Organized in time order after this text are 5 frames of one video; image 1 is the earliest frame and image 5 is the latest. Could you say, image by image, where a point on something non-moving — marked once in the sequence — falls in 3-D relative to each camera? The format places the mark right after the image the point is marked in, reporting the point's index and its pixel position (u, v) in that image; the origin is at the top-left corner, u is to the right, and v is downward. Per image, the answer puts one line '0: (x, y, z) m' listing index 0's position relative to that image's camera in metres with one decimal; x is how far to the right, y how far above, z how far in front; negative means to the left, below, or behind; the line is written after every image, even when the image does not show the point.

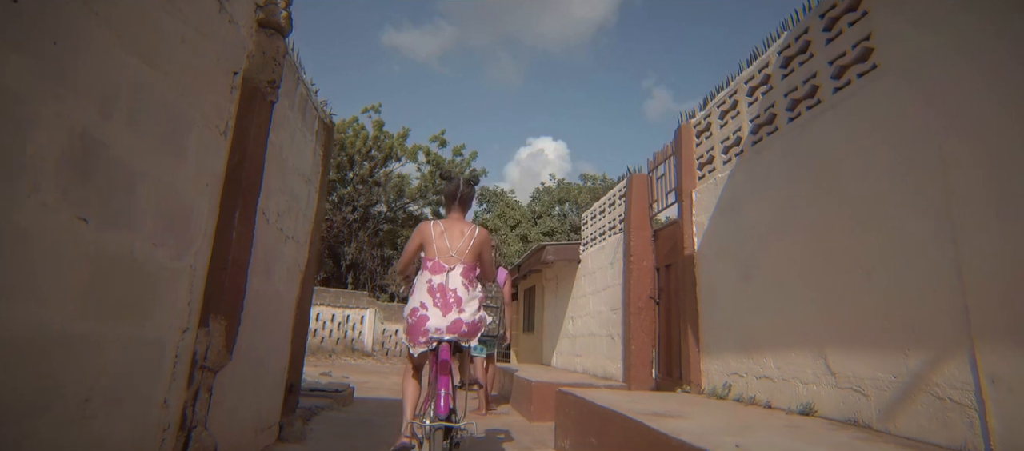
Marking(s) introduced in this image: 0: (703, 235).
0: (+1.6, -0.1, +4.3) m
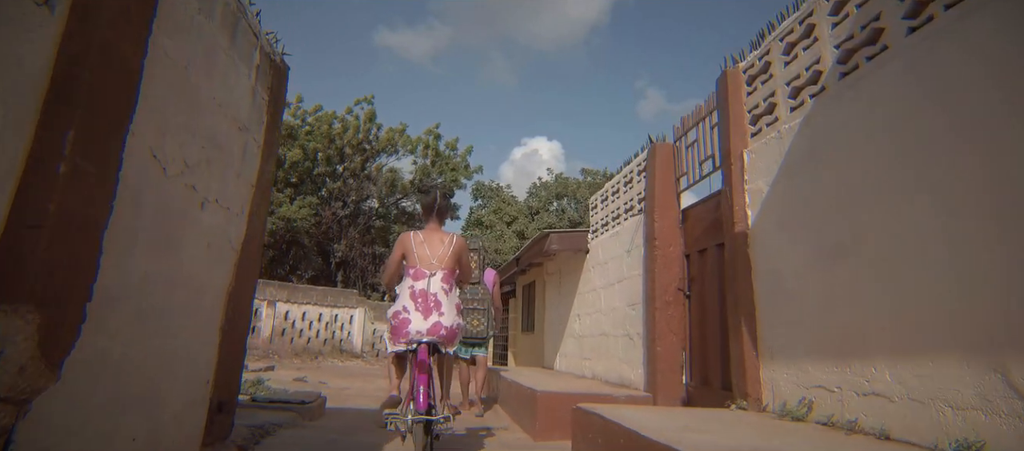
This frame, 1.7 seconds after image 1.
0: (+1.6, +0.1, +3.4) m
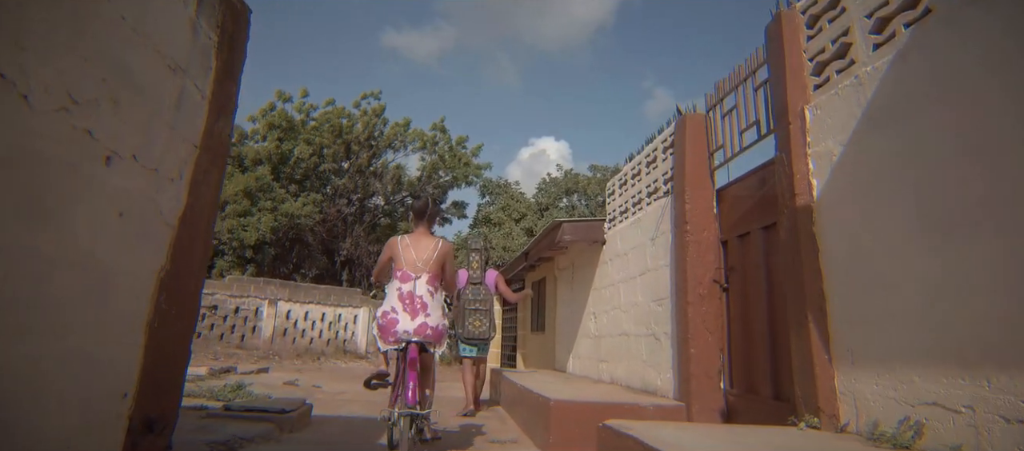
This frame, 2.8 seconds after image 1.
0: (+1.6, +0.3, +2.7) m
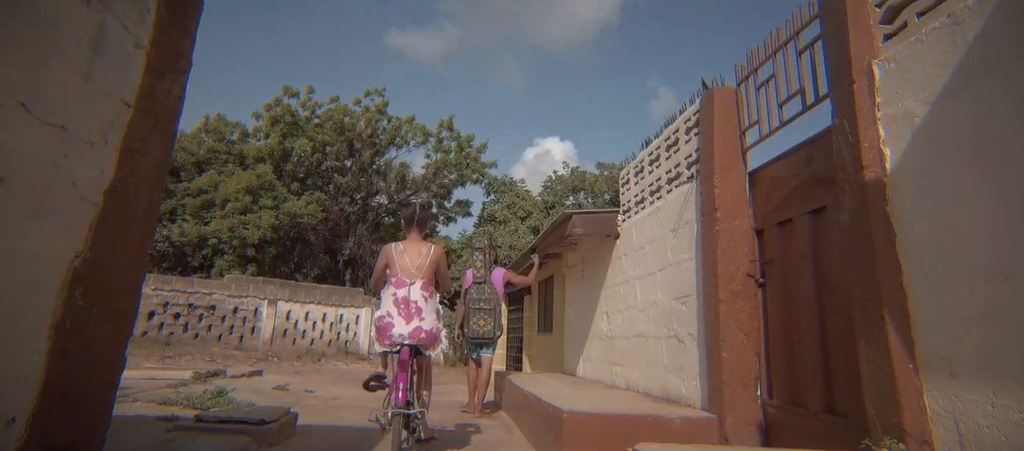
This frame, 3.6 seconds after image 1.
0: (+1.7, +0.4, +2.2) m
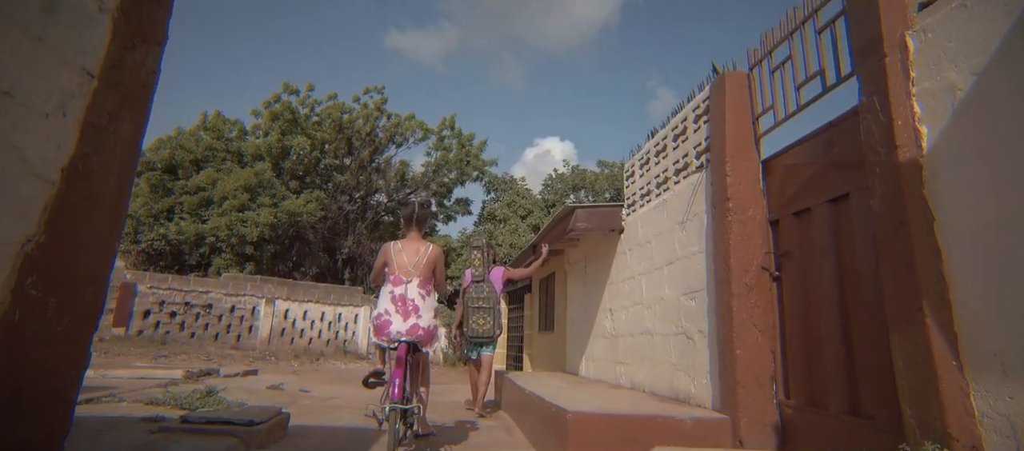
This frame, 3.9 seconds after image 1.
0: (+1.7, +0.4, +2.0) m
